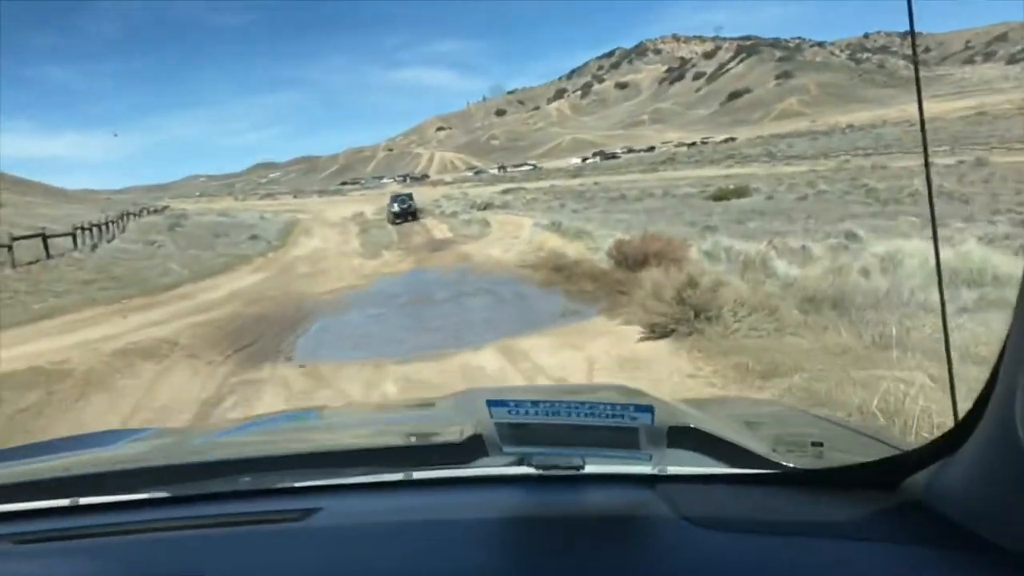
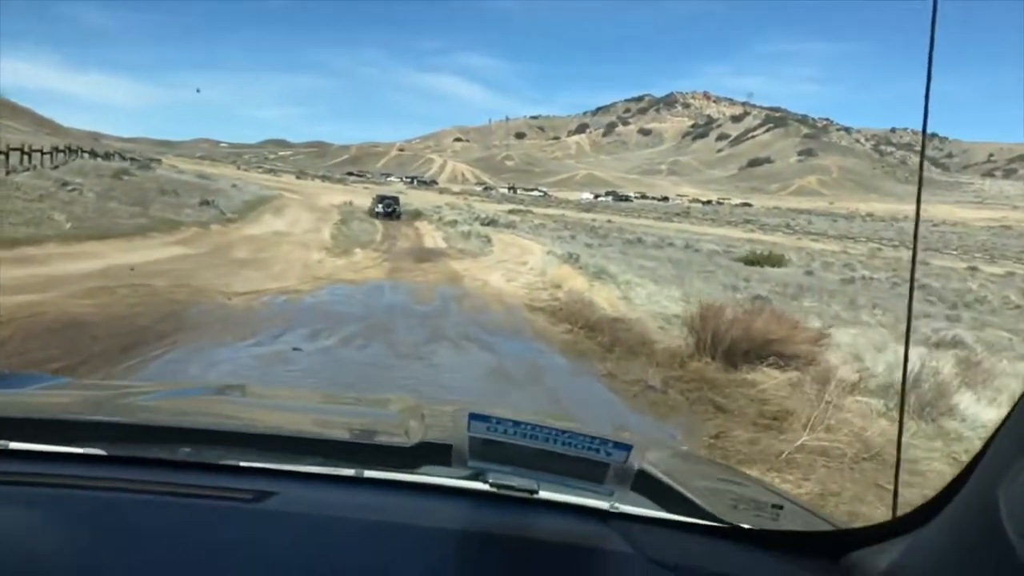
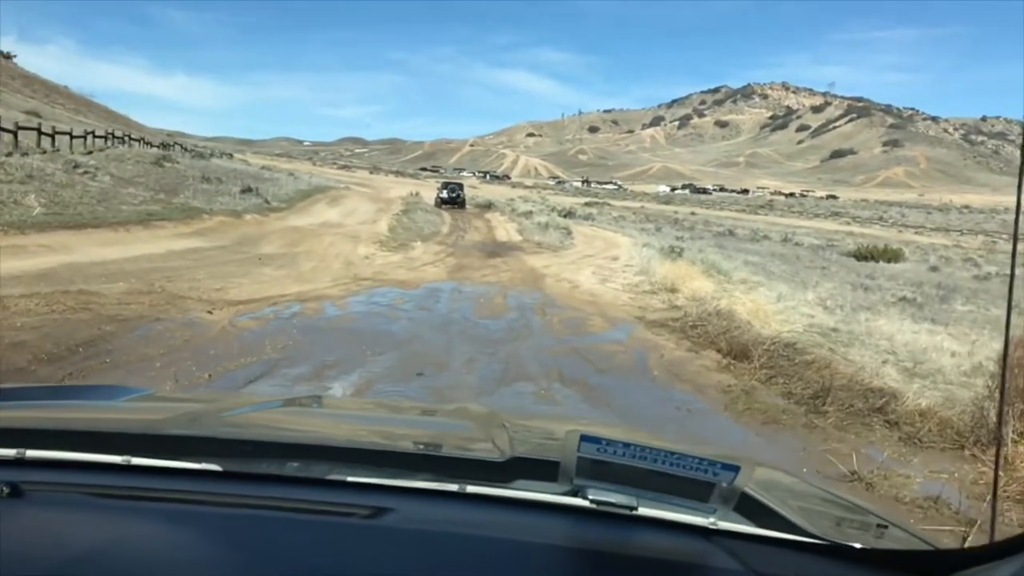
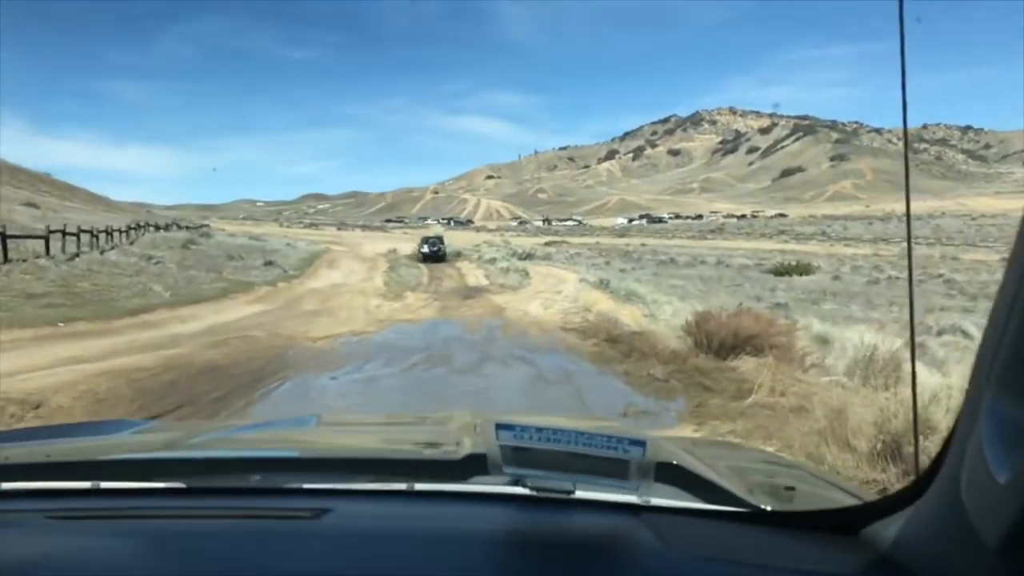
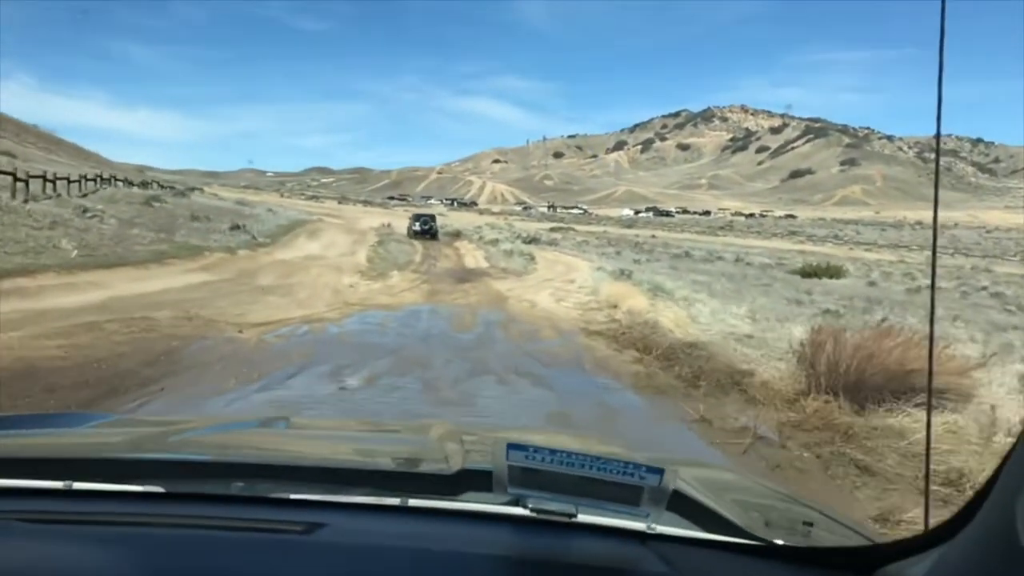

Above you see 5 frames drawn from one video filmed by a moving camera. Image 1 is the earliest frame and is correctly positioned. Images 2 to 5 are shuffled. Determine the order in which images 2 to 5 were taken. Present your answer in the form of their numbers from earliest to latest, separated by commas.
4, 2, 5, 3
